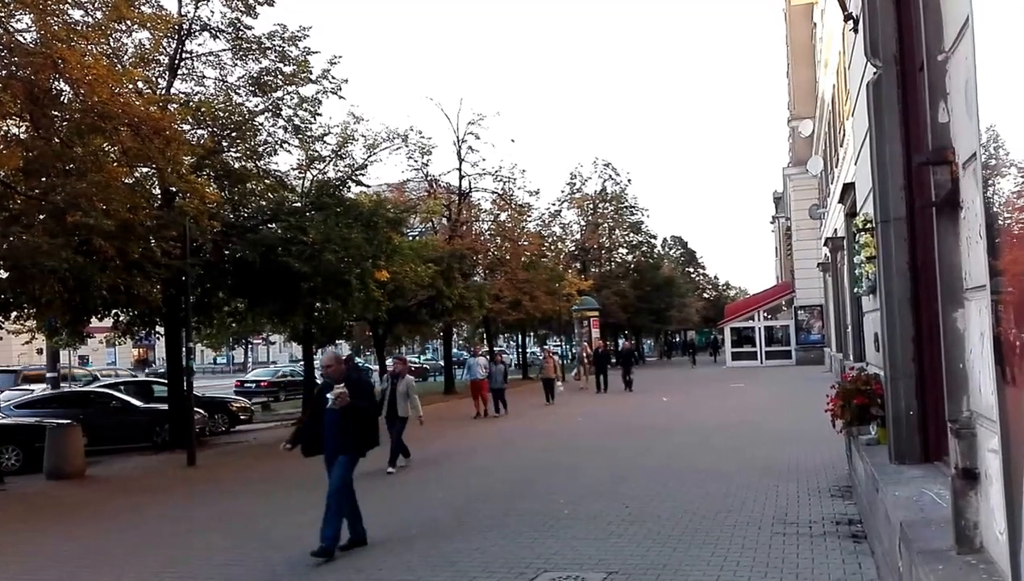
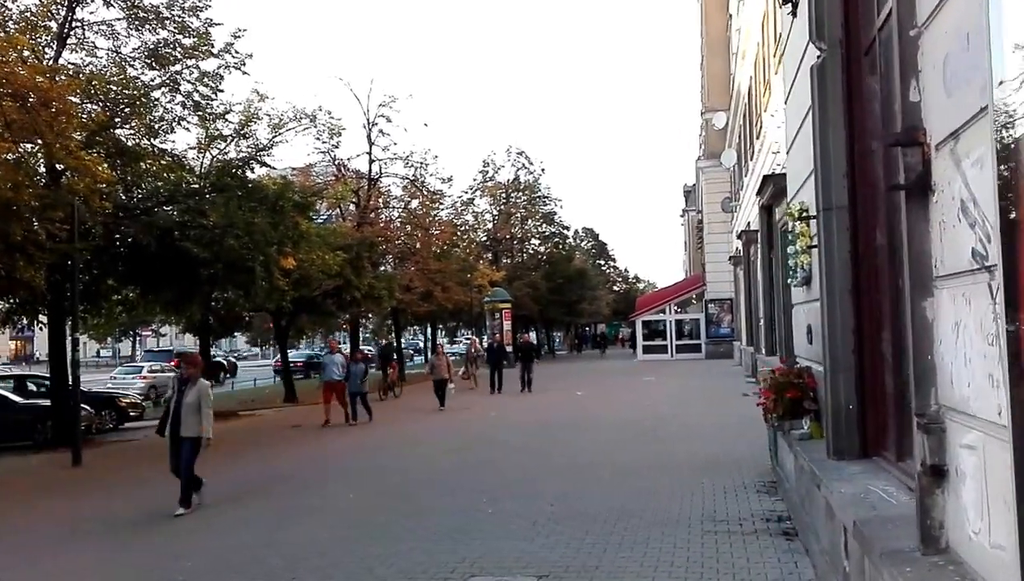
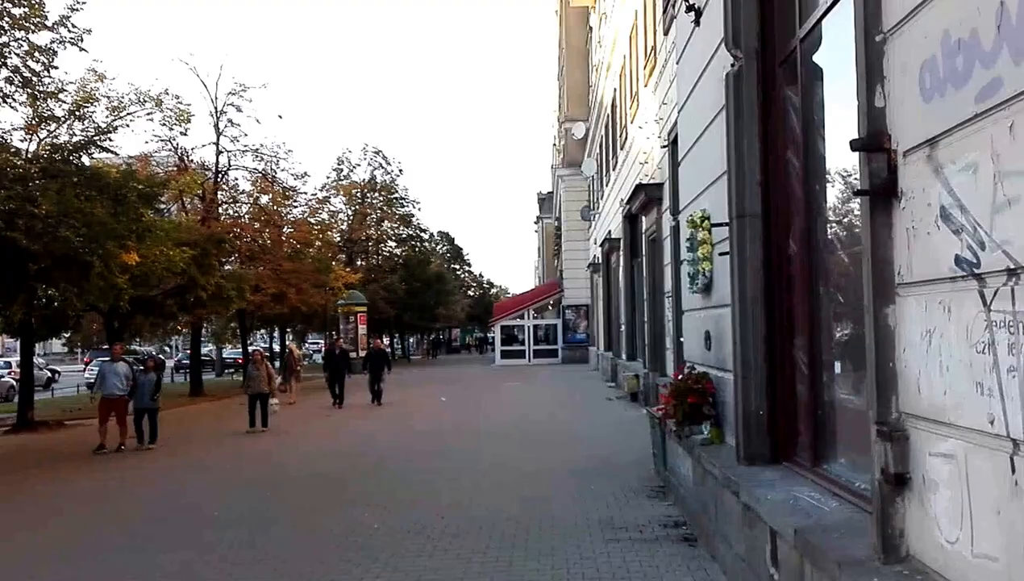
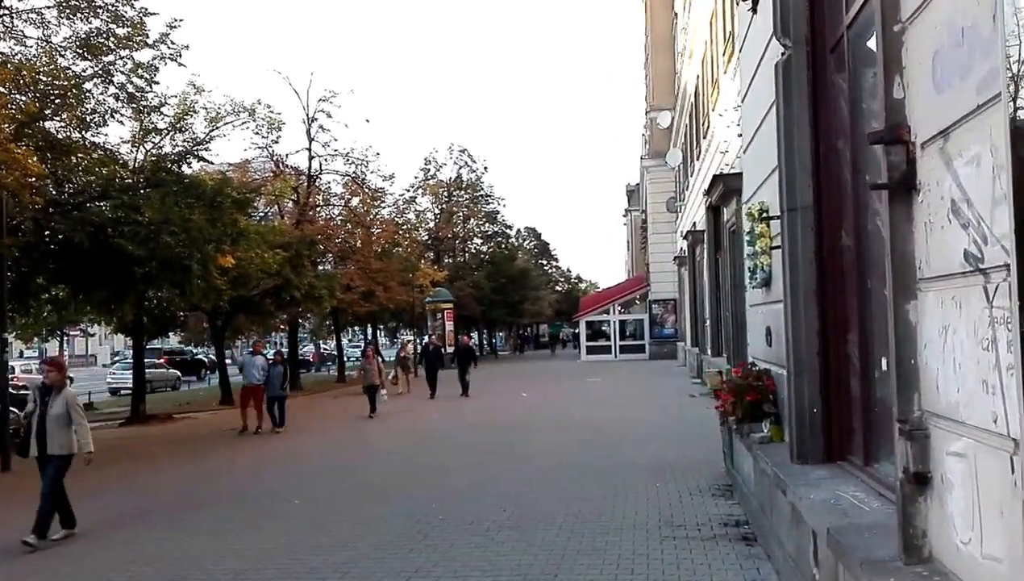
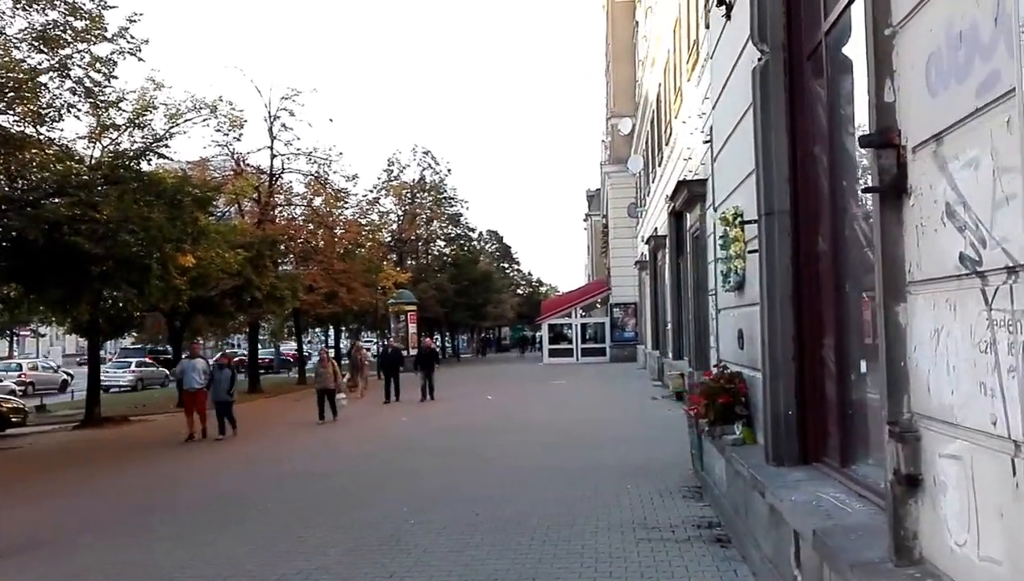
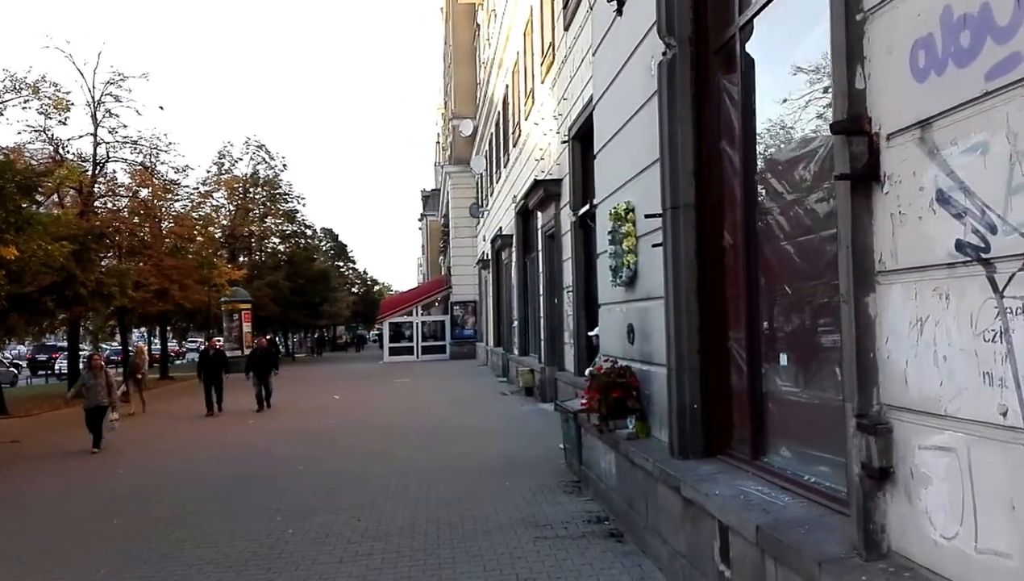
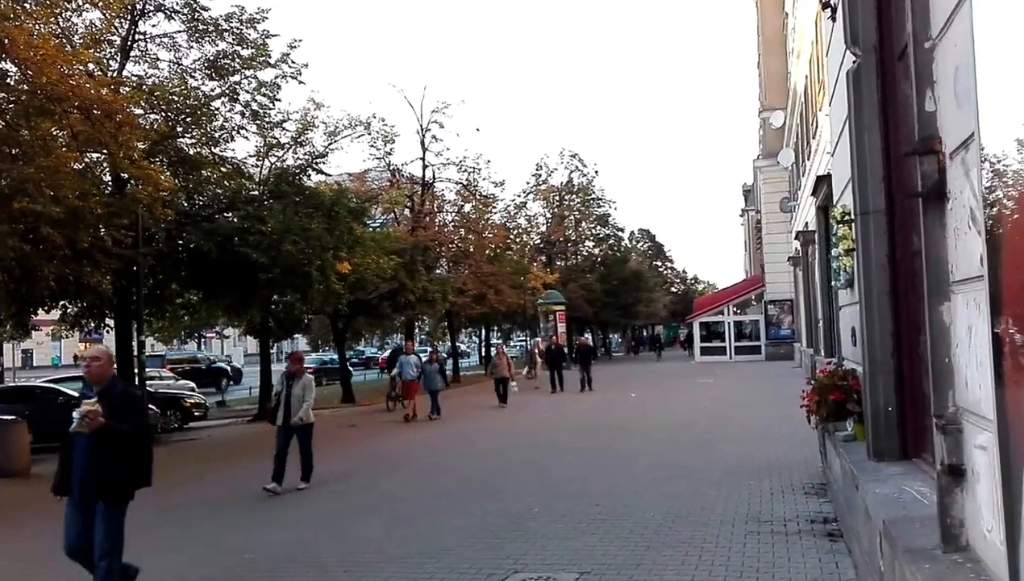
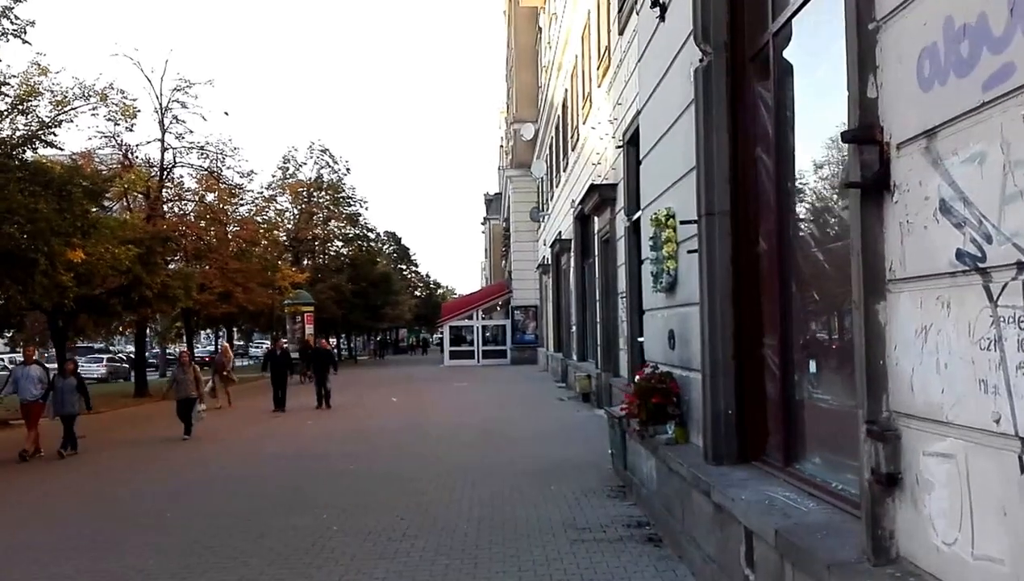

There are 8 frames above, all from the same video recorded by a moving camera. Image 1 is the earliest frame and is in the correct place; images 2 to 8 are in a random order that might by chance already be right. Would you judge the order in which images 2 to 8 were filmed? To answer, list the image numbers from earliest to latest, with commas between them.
7, 2, 4, 5, 3, 8, 6
